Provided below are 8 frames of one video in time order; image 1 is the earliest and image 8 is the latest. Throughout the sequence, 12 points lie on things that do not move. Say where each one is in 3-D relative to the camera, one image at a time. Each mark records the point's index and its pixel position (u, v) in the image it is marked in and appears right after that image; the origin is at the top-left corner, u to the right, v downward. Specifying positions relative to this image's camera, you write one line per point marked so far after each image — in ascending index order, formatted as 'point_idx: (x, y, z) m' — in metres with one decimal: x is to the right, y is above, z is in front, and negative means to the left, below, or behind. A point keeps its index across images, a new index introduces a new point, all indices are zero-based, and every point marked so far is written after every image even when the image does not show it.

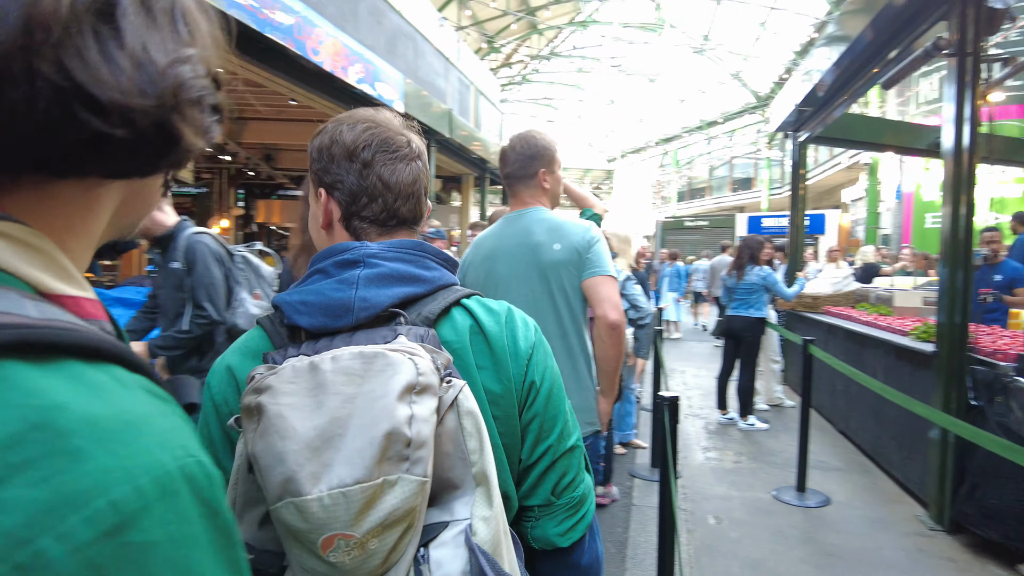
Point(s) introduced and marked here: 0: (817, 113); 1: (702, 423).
0: (+3.3, +1.9, +7.0) m
1: (+1.6, -1.1, +5.5) m
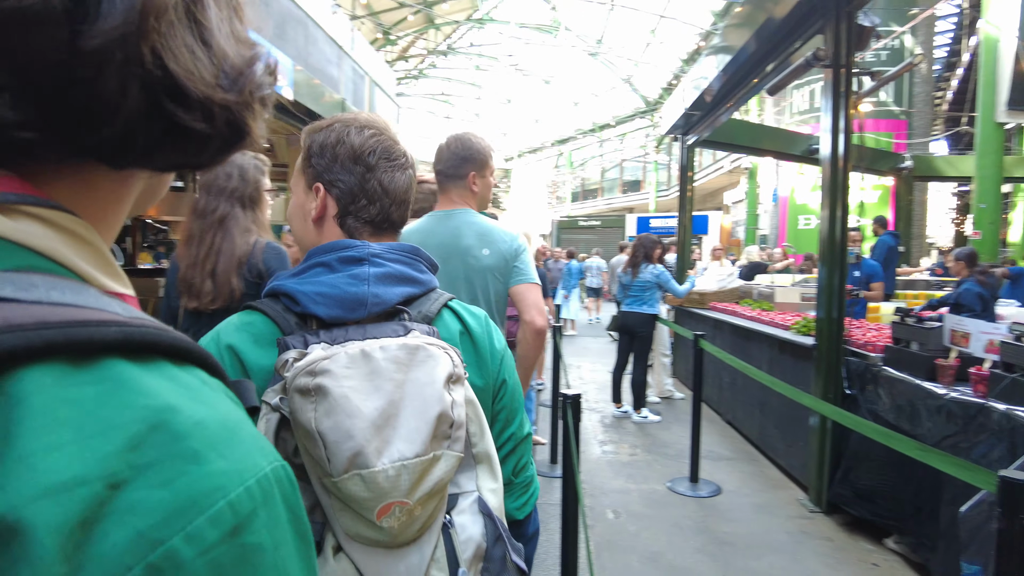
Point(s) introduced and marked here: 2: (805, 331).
0: (+2.2, +1.9, +7.4) m
1: (+0.7, -1.1, +5.5) m
2: (+1.9, -0.3, +4.1) m
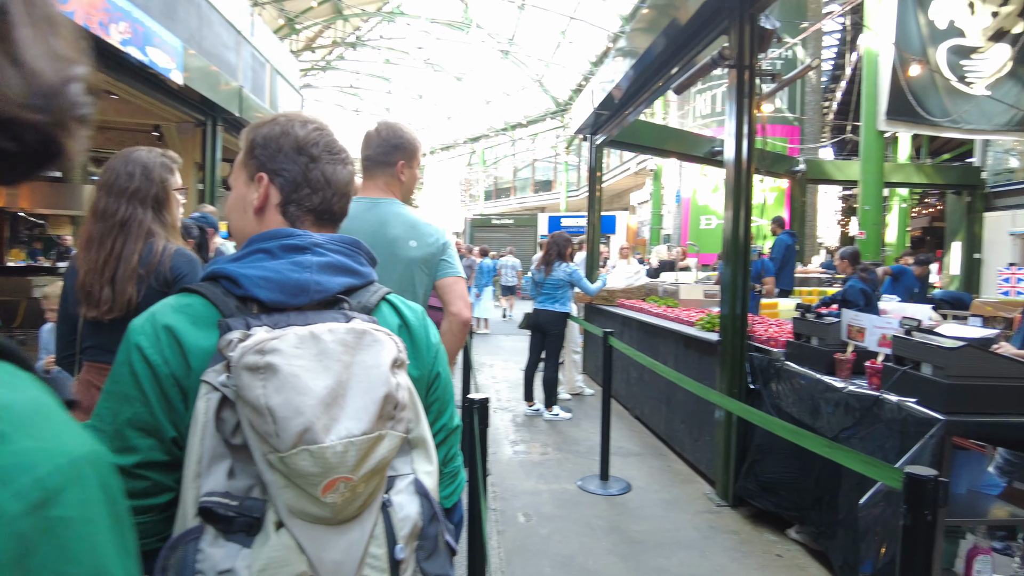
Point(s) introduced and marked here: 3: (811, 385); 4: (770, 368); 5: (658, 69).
0: (+1.2, +2.0, +7.5) m
1: (0.0, -1.1, +5.5) m
2: (+1.3, -0.3, +4.2) m
3: (+1.4, -0.4, +3.0) m
4: (+1.3, -0.4, +3.4) m
5: (+1.3, +1.9, +5.7) m
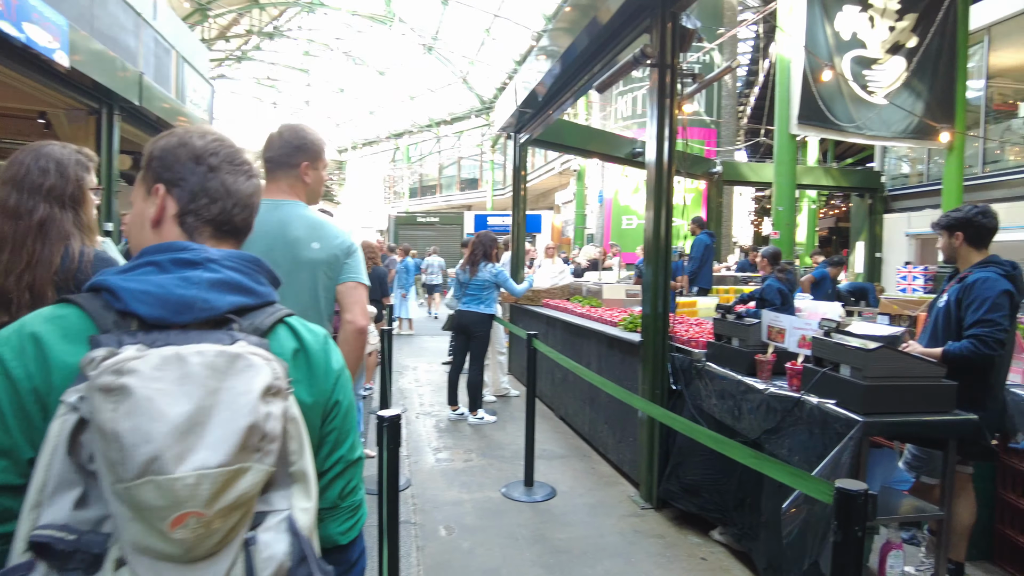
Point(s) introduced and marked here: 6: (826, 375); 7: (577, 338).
0: (+0.3, +2.0, +7.4) m
1: (-0.6, -1.1, +5.3) m
2: (+0.8, -0.3, +4.2) m
3: (+1.0, -0.5, +3.0) m
4: (+0.9, -0.4, +3.4) m
5: (+0.6, +1.9, +5.7) m
6: (+1.2, -0.3, +2.5) m
7: (+0.5, -0.4, +5.0) m
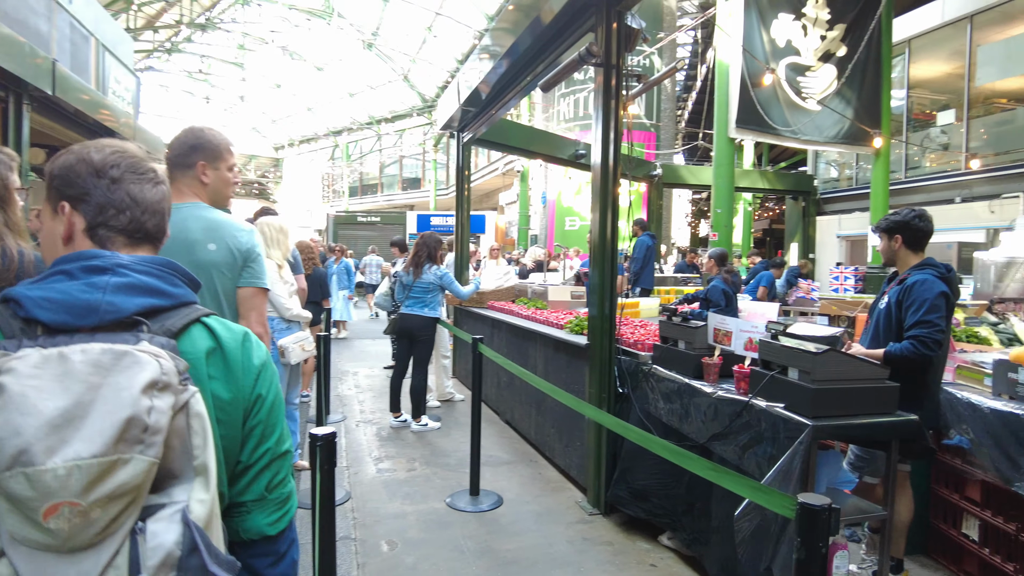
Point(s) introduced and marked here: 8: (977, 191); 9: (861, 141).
0: (-0.4, +2.0, +7.3) m
1: (-1.1, -1.1, +5.1) m
2: (+0.4, -0.3, +4.1) m
3: (+0.8, -0.5, +3.0) m
4: (+0.7, -0.4, +3.4) m
5: (+0.1, +1.9, +5.6) m
6: (+1.0, -0.3, +2.5) m
7: (+0.1, -0.4, +5.0) m
8: (+7.5, +1.6, +10.5) m
9: (+4.9, +2.1, +9.2) m
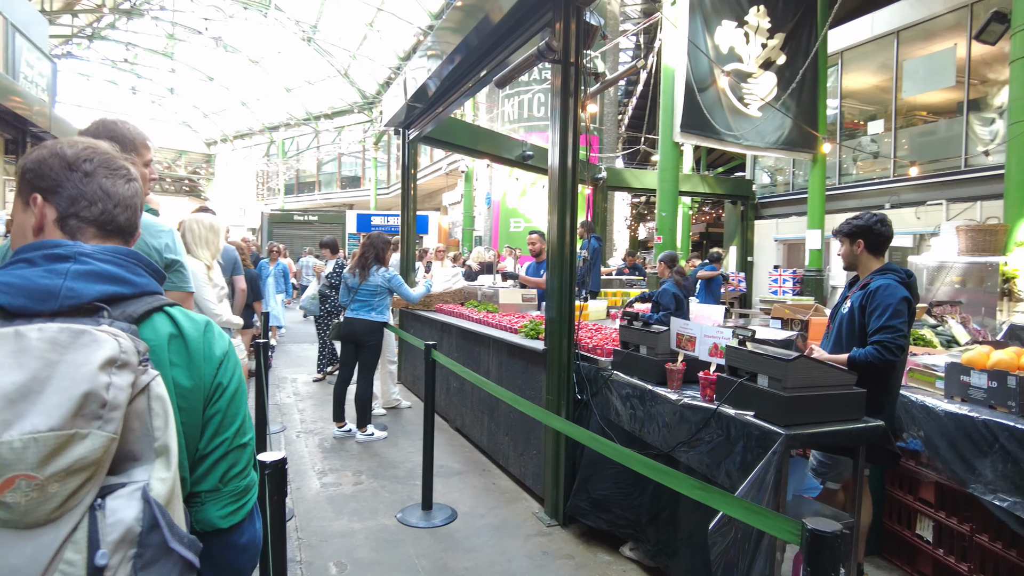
0: (-0.9, +1.9, +7.1) m
1: (-1.5, -1.1, +4.9) m
2: (+0.1, -0.3, +4.0) m
3: (+0.6, -0.5, +2.9) m
4: (+0.4, -0.5, +3.3) m
5: (-0.3, +1.9, +5.5) m
6: (+0.9, -0.4, +2.4) m
7: (-0.3, -0.4, +4.8) m
8: (+6.6, +1.5, +11.0) m
9: (+4.2, +2.1, +9.5) m
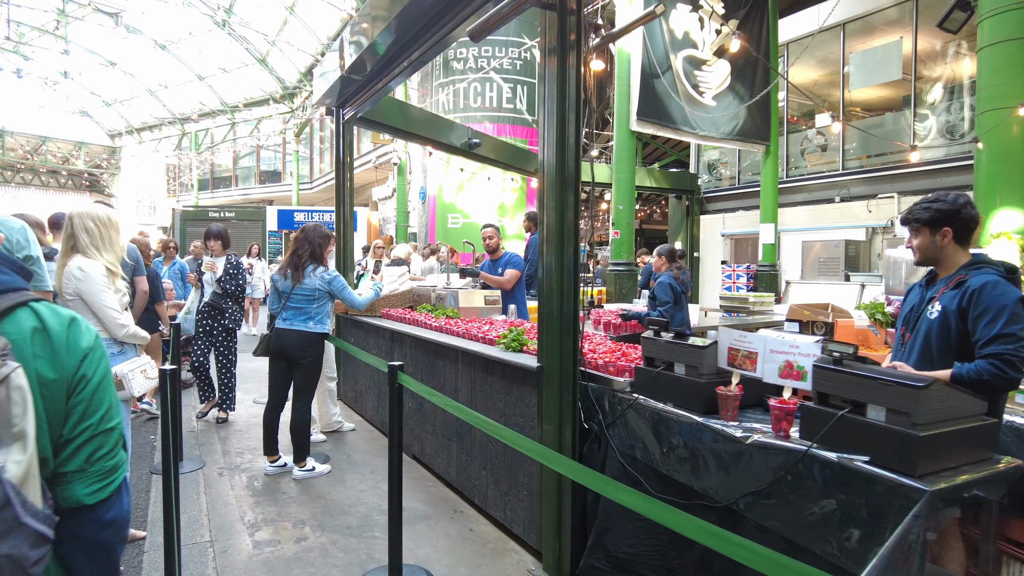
0: (-1.4, +1.9, +6.2) m
1: (-1.6, -1.2, +4.0) m
2: (0.0, -0.3, +3.3) m
3: (+0.6, -0.5, +2.3) m
4: (+0.4, -0.5, +2.6) m
5: (-0.6, +1.9, +4.7) m
6: (+0.9, -0.4, +1.8) m
7: (-0.5, -0.4, +4.0) m
8: (+5.7, +1.6, +10.9) m
9: (+3.4, +2.1, +9.2) m
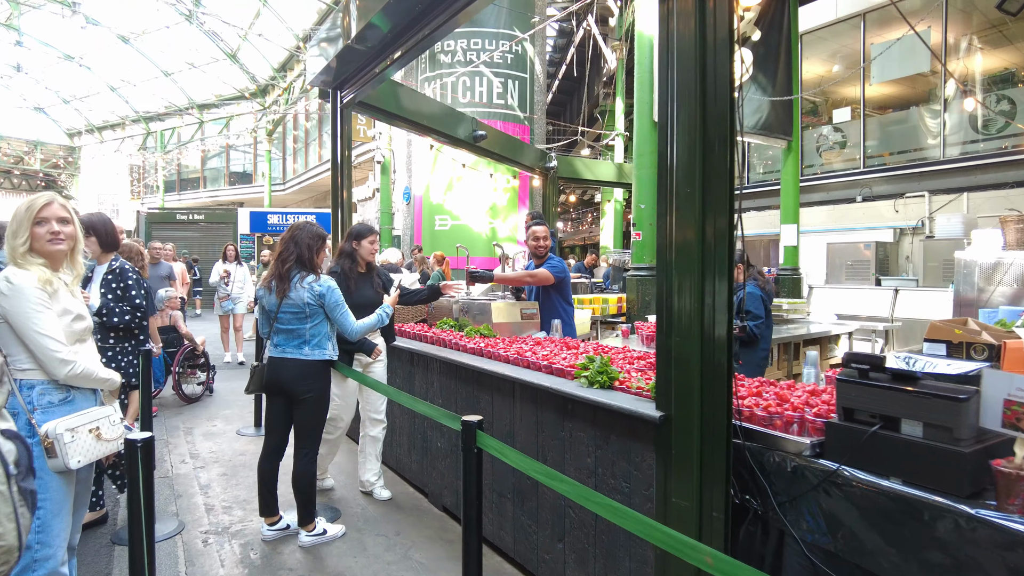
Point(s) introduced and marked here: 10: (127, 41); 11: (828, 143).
0: (-1.2, +1.8, +5.4) m
1: (-1.3, -1.2, +3.1) m
2: (+0.4, -0.4, +2.5) m
3: (+1.0, -0.5, +1.5) m
4: (+0.8, -0.5, +1.8) m
5: (-0.3, +1.8, +3.9) m
6: (+1.3, -0.4, +1.1) m
7: (-0.2, -0.5, +3.2) m
8: (+5.7, +1.6, +10.4) m
9: (+3.5, +2.0, +8.5) m
10: (-10.7, +7.0, +18.2) m
11: (+5.4, +2.5, +11.5) m
